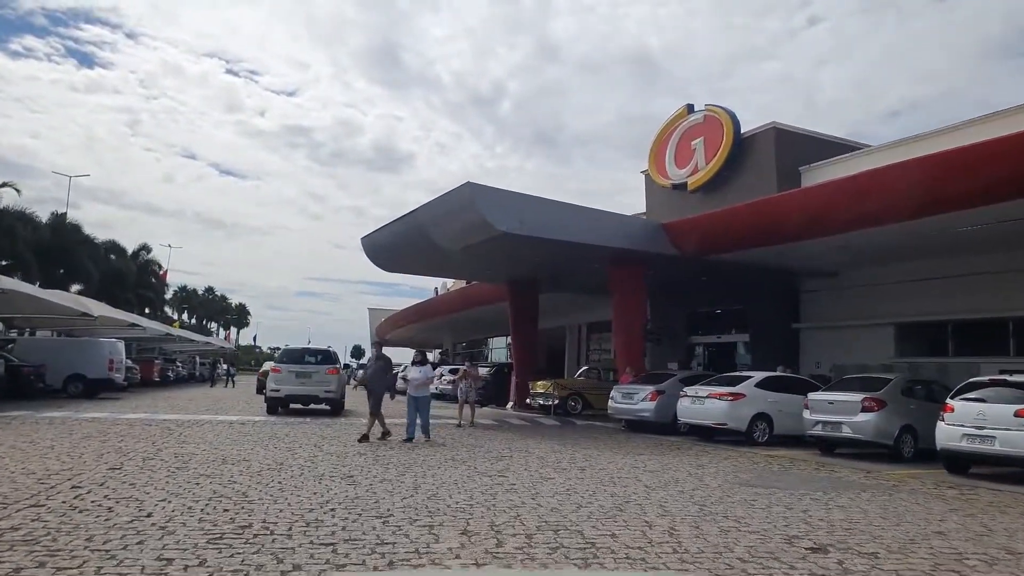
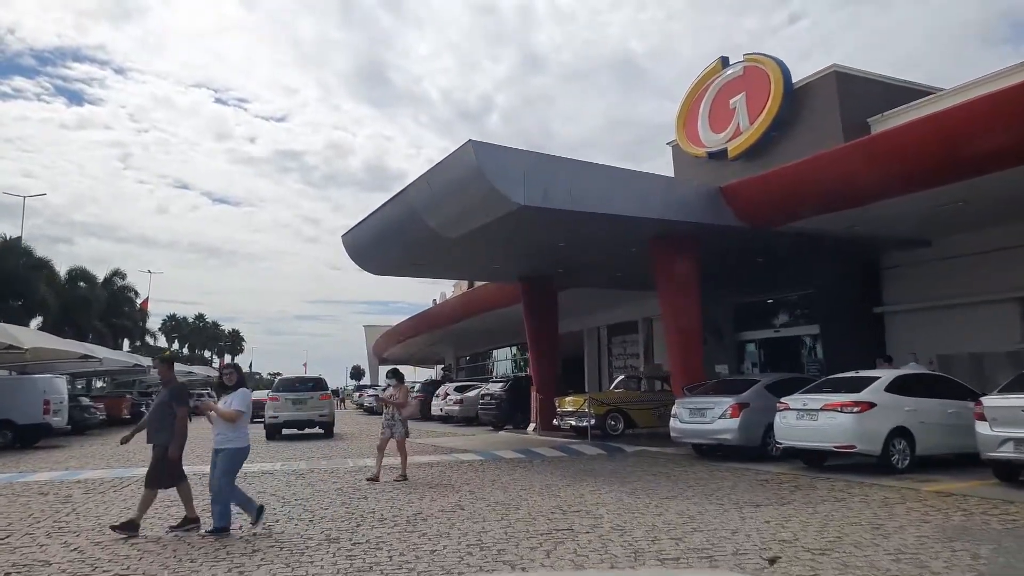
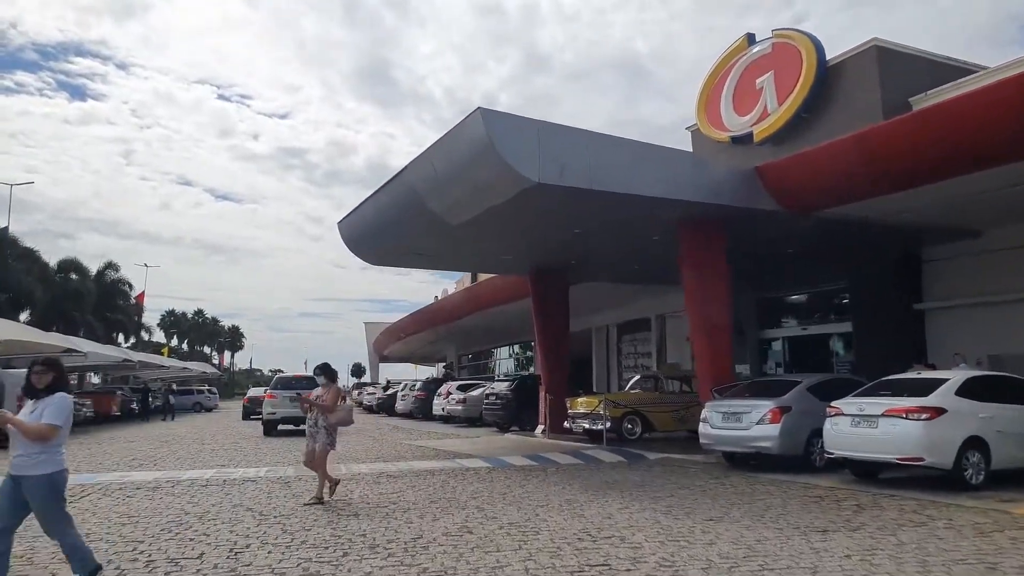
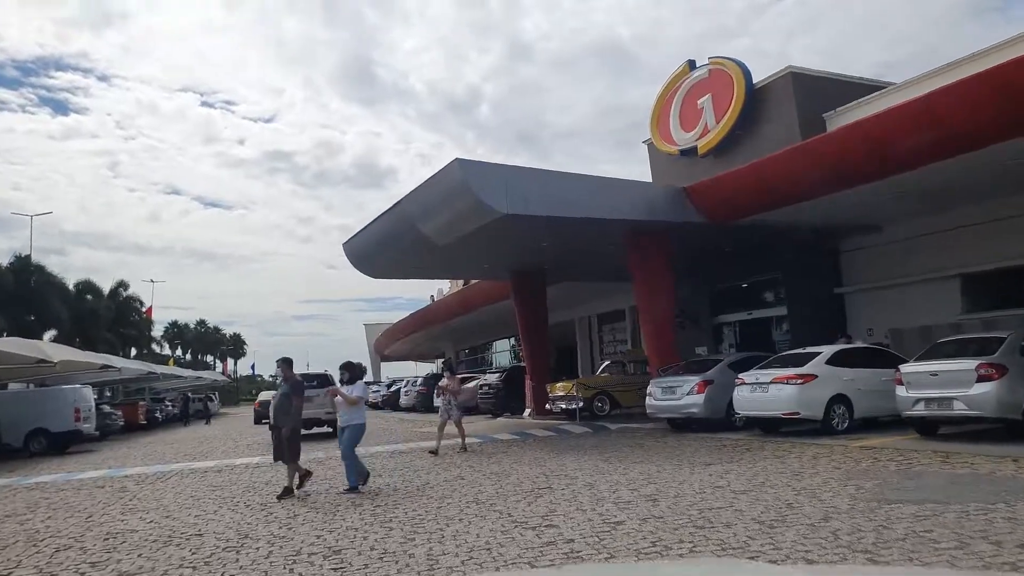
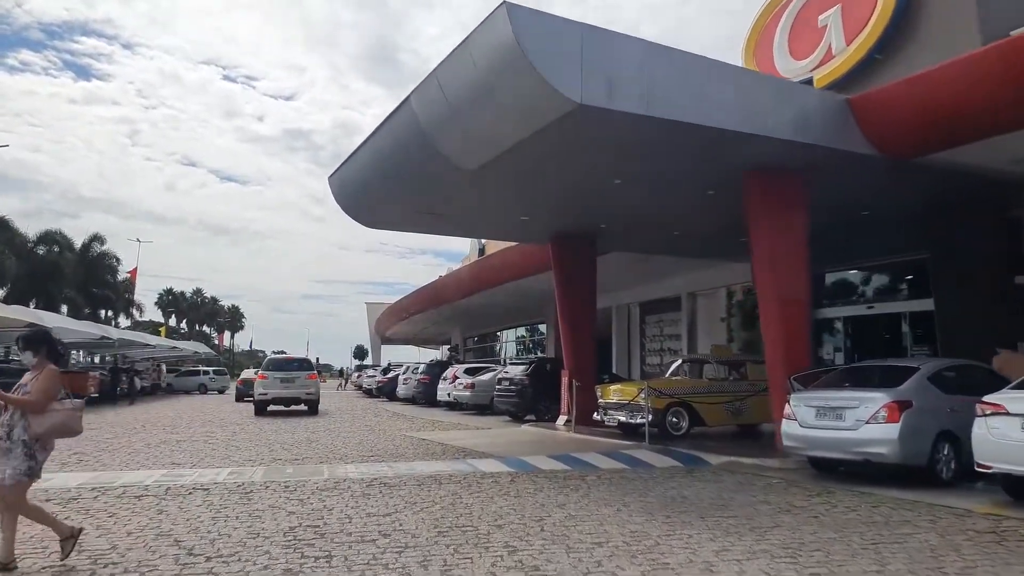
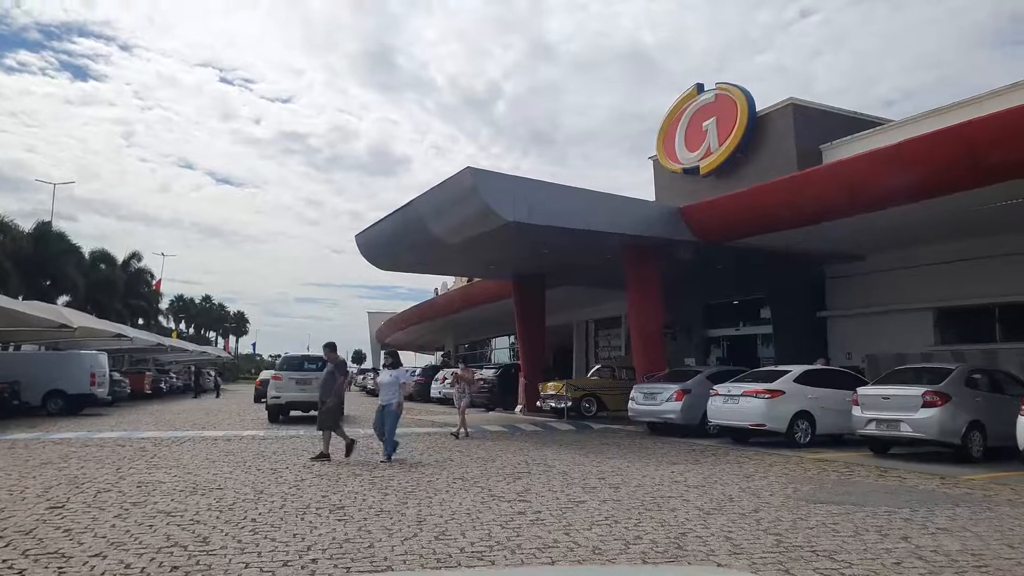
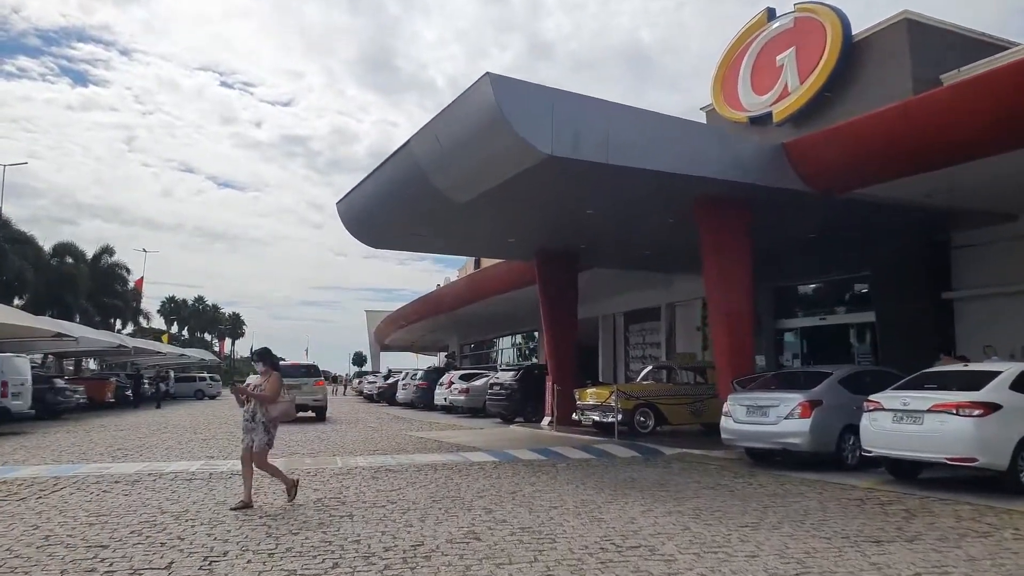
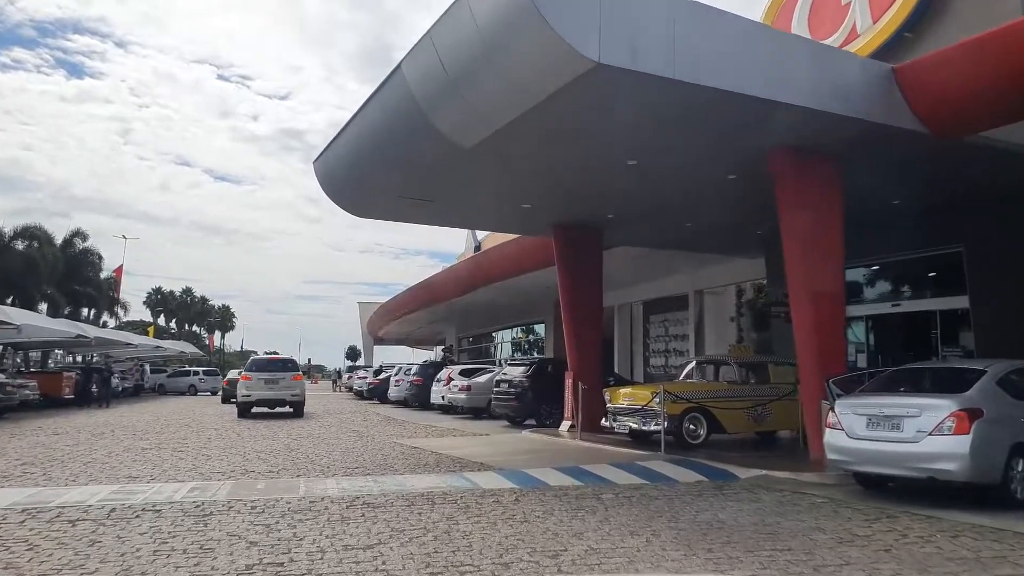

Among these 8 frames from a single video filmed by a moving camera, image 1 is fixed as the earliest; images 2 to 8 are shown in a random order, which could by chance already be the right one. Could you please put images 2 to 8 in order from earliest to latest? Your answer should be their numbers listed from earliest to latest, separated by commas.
6, 4, 2, 3, 7, 5, 8
